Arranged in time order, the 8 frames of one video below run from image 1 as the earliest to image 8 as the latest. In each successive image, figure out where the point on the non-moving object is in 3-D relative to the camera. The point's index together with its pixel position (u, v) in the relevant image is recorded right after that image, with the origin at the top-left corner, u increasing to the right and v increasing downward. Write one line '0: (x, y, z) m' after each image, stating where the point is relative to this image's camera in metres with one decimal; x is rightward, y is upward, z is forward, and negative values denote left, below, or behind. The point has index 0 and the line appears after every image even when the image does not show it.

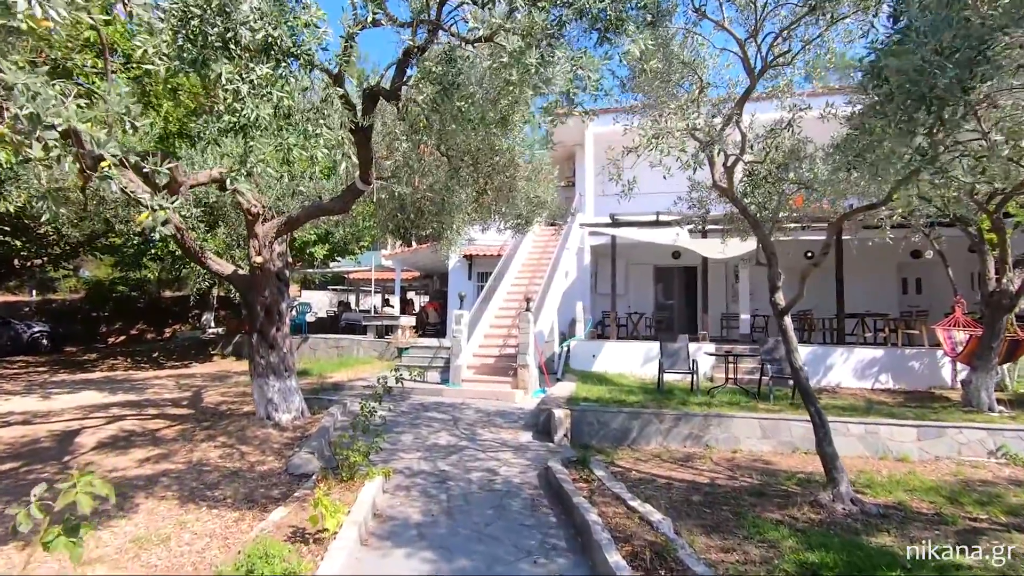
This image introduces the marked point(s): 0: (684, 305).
0: (+6.2, -0.6, +19.6) m
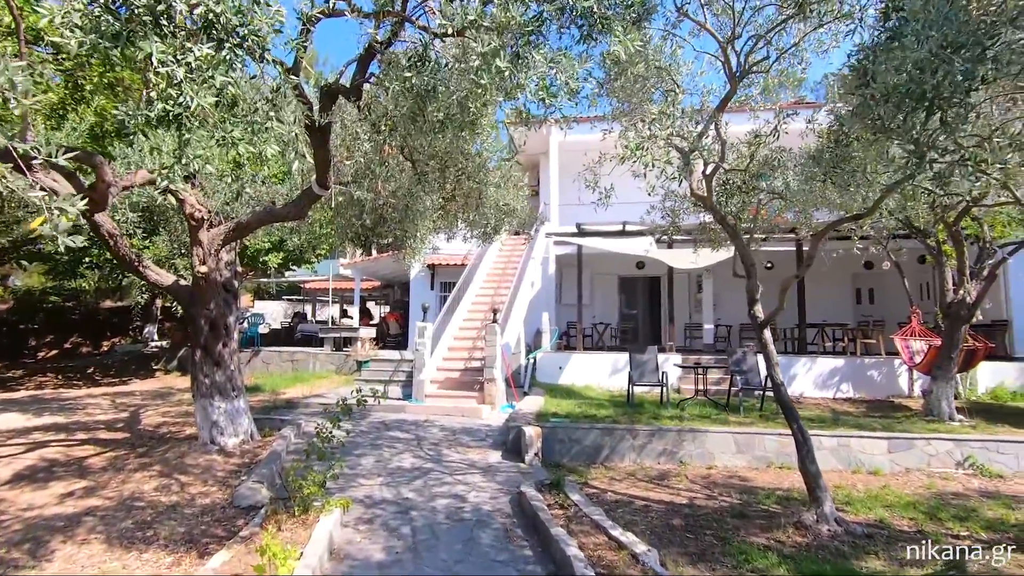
0: (+4.9, -1.0, +19.6) m
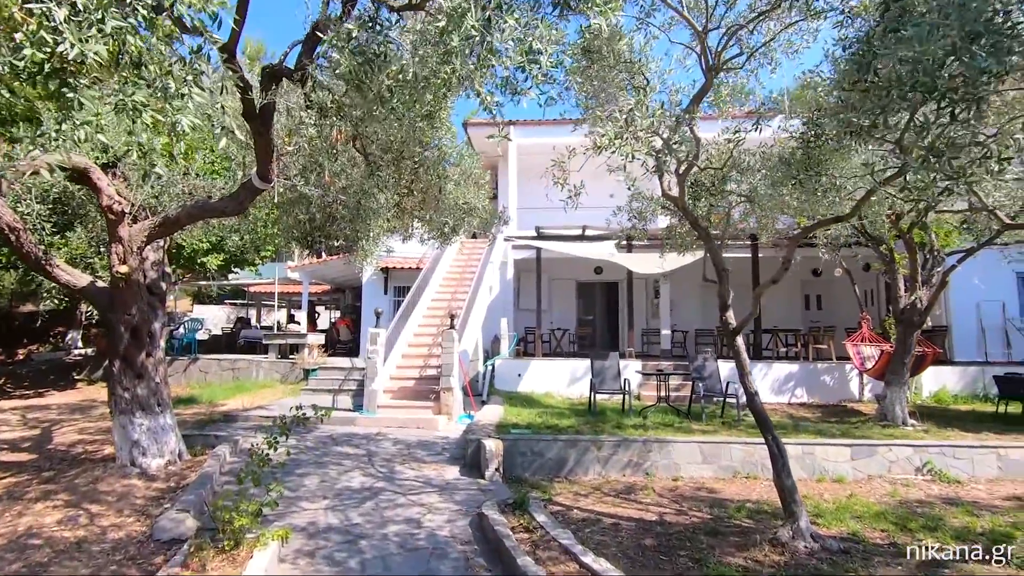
0: (+3.4, -1.2, +19.5) m
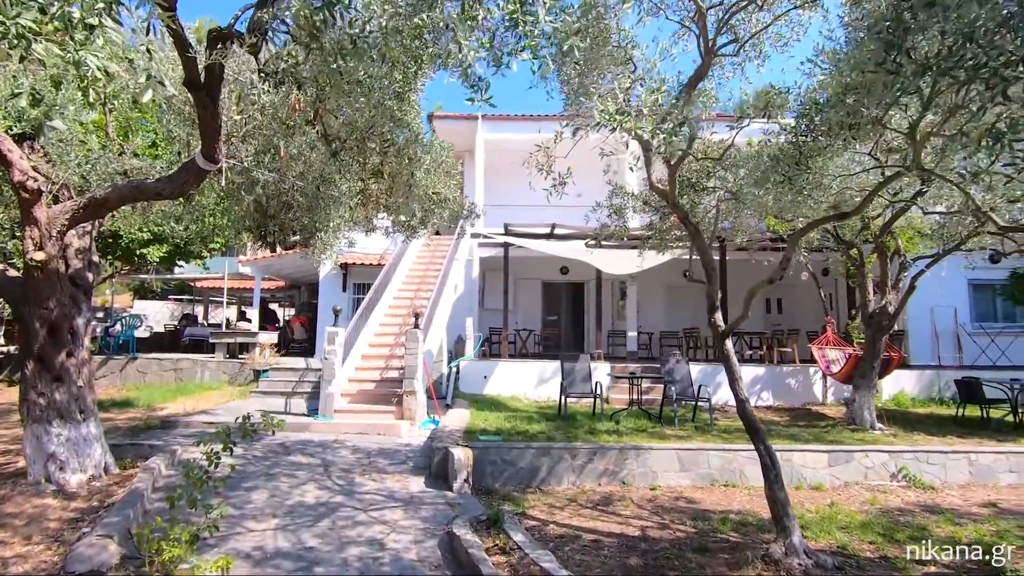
0: (+2.1, -1.2, +19.1) m
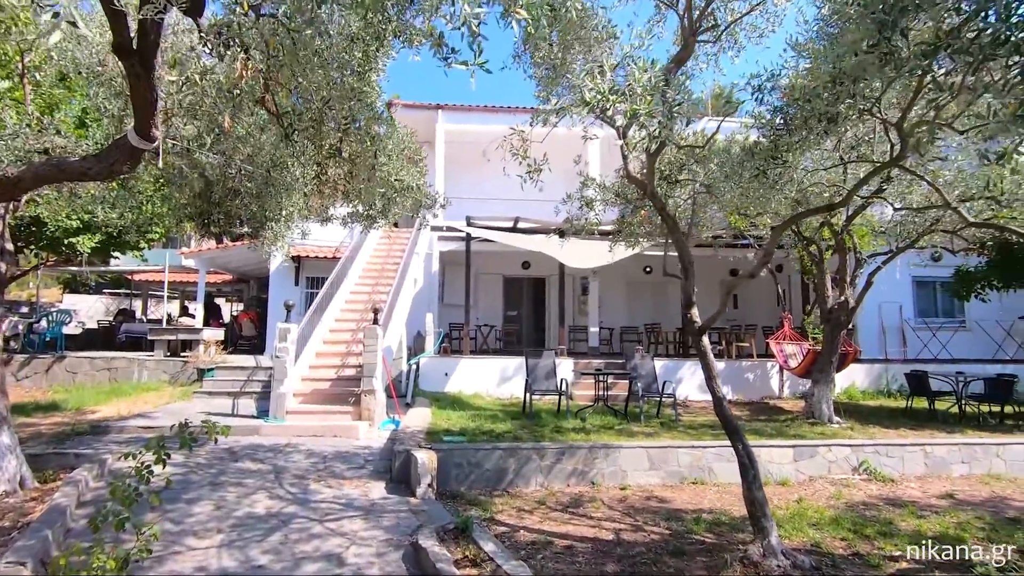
0: (+0.7, -1.0, +18.9) m
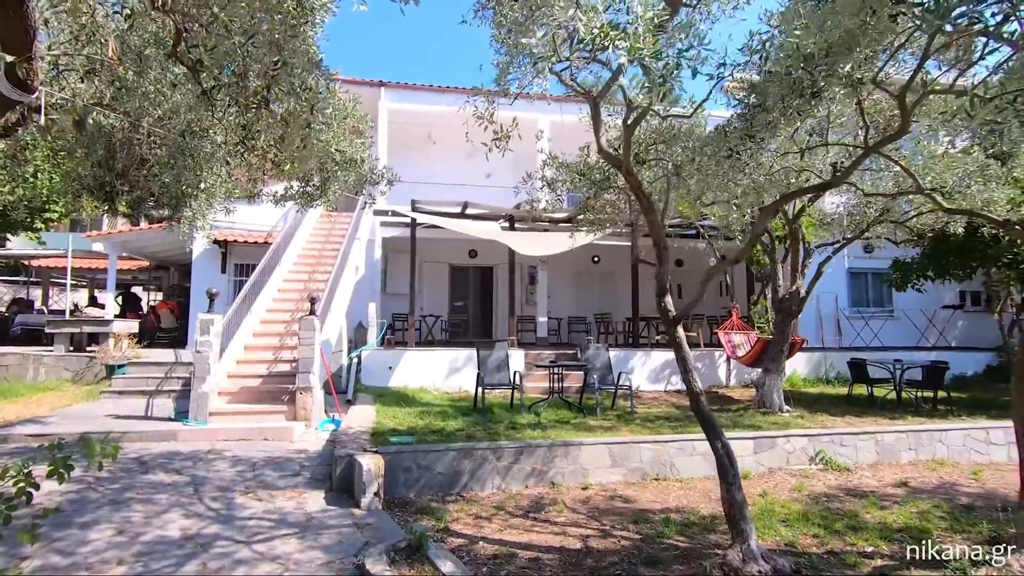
0: (-1.1, -0.7, +18.3) m
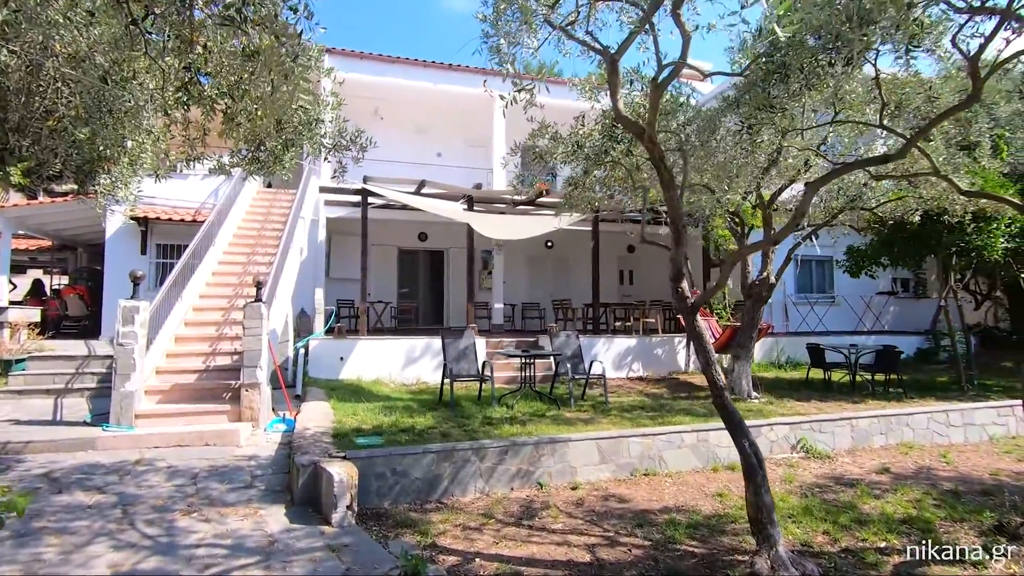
0: (-2.6, -0.2, +17.5) m
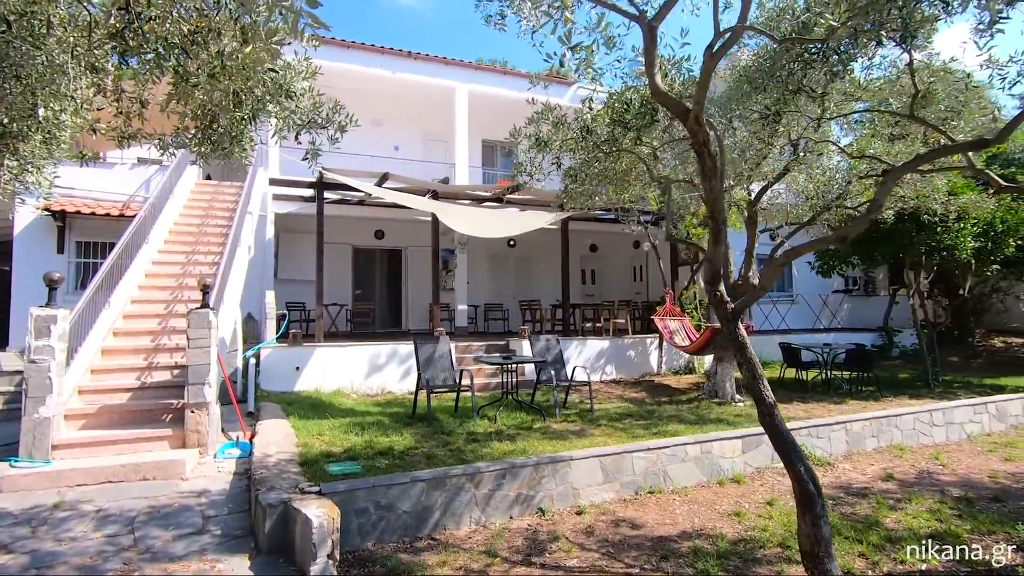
0: (-3.7, -0.2, +16.5) m
